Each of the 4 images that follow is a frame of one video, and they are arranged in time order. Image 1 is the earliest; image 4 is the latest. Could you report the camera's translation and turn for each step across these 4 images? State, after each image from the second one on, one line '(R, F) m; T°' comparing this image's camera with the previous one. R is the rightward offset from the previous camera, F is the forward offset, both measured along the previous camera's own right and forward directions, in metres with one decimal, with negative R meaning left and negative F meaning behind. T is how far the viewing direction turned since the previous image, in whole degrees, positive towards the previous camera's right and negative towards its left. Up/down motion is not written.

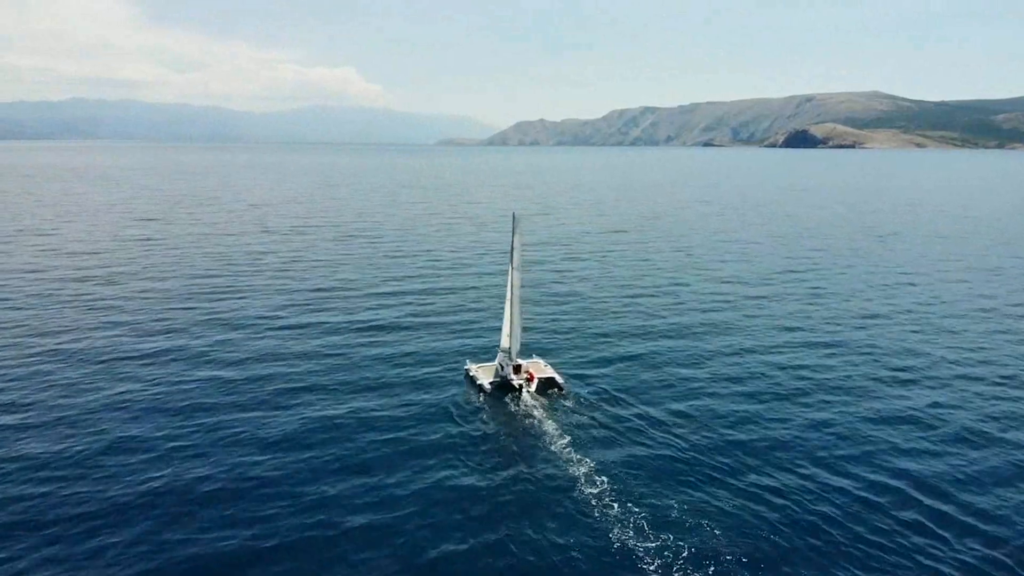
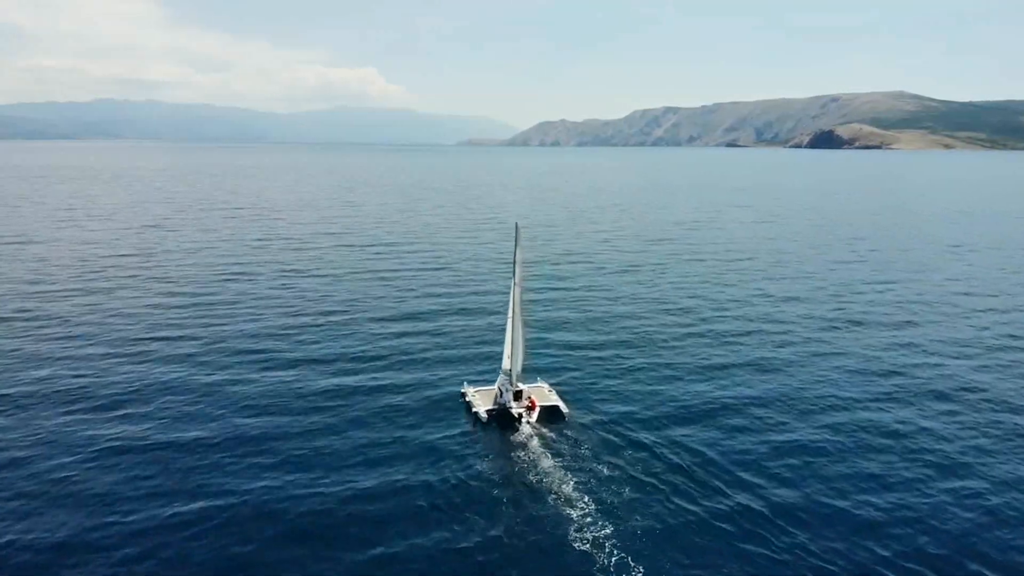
(+0.2, +2.2) m; -1°
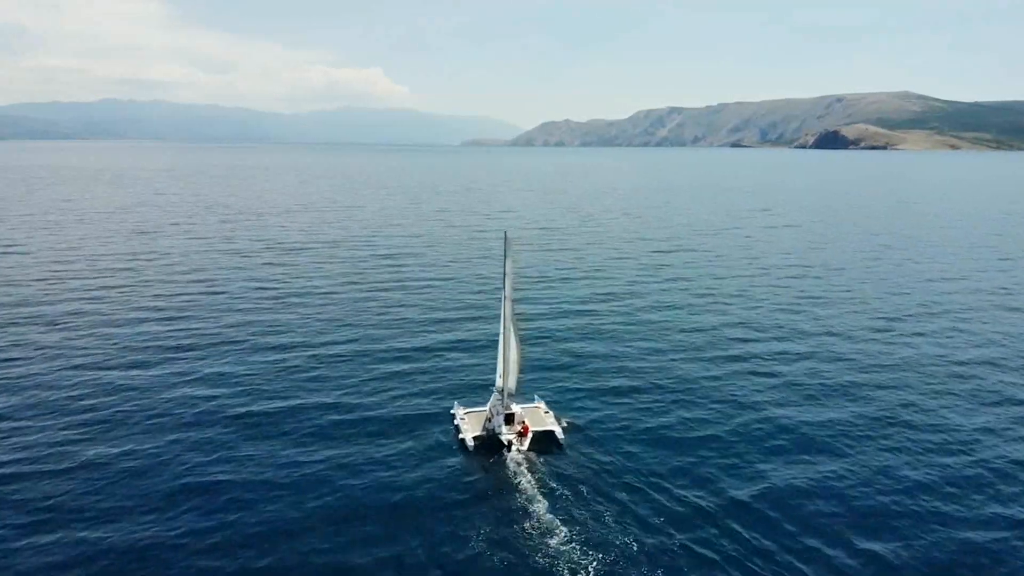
(+0.1, +0.7) m; 0°
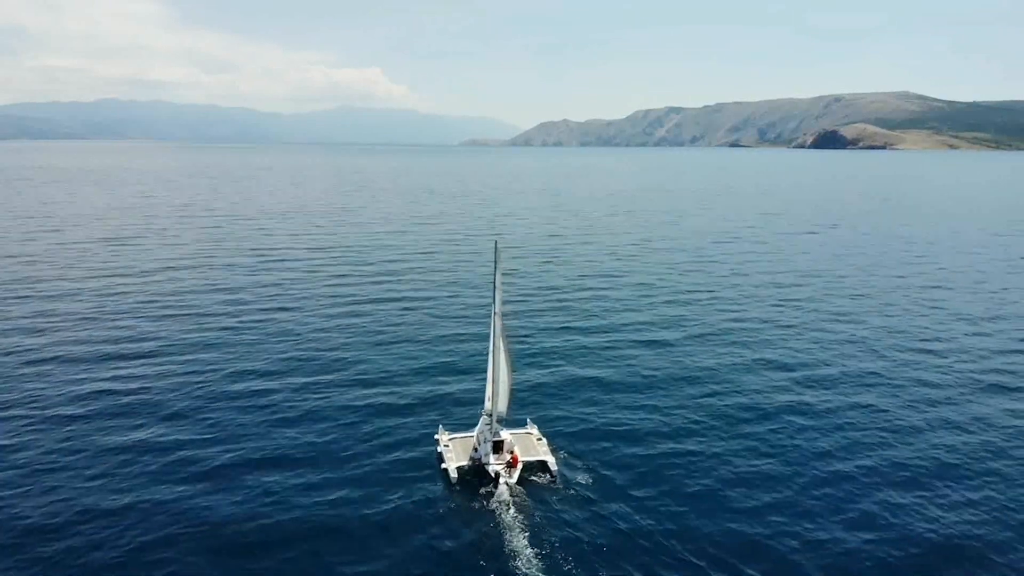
(+0.1, -0.1) m; 0°
